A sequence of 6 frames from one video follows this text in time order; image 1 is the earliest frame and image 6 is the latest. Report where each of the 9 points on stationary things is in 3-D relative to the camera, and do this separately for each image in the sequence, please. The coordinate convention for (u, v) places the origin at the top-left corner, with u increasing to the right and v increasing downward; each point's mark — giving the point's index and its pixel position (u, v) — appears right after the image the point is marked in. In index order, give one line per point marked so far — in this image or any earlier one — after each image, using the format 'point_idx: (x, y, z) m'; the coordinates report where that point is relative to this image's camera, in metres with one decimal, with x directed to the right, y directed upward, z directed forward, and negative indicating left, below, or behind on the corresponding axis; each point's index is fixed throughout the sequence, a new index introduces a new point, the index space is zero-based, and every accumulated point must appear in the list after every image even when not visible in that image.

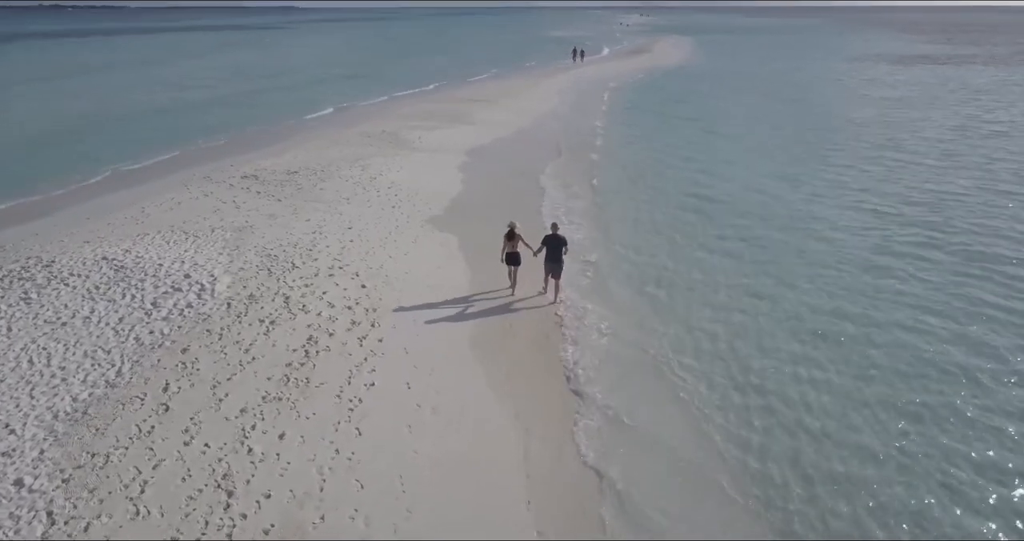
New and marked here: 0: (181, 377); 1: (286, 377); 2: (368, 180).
0: (-5.1, -1.6, +9.1) m
1: (-3.5, -1.7, +9.3) m
2: (-4.4, +2.8, +18.2) m
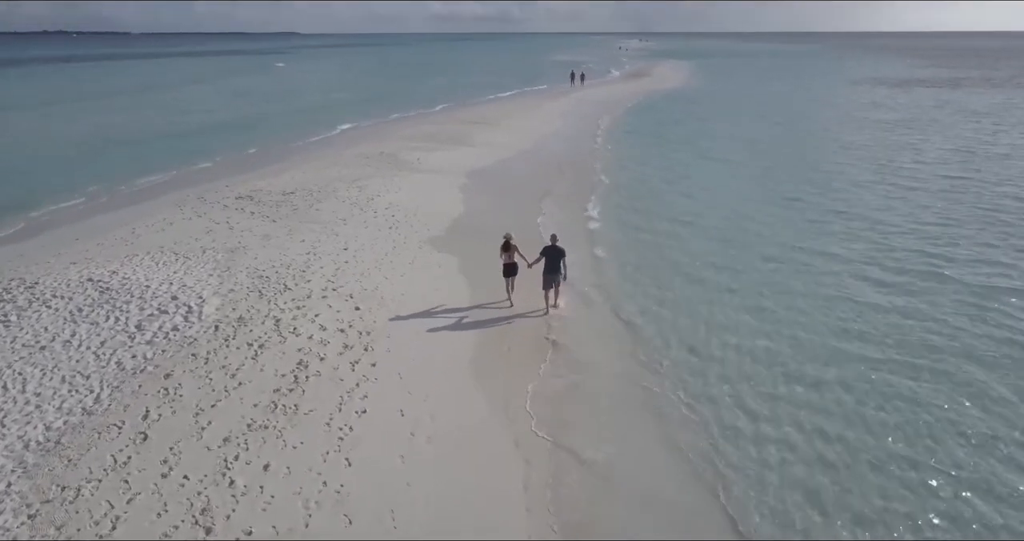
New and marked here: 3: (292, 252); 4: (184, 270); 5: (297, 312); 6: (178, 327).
0: (-5.1, -1.9, +8.7) m
1: (-3.6, -2.0, +8.8) m
2: (-4.4, +2.1, +17.9) m
3: (-5.1, +0.4, +13.7) m
4: (-6.8, 0.0, +12.3) m
5: (-4.0, -0.8, +11.1) m
6: (-5.8, -1.0, +10.2) m
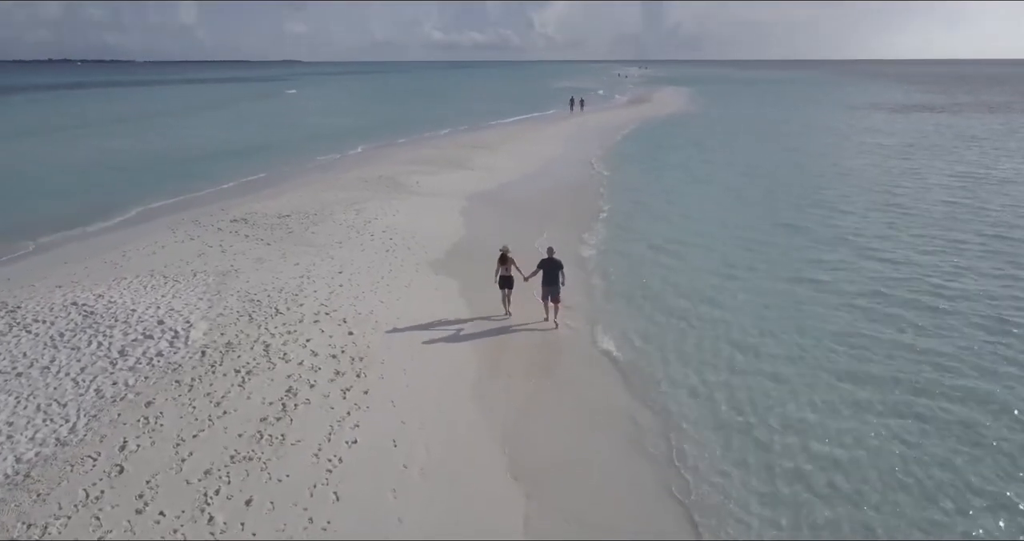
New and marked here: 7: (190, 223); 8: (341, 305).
0: (-5.2, -2.3, +8.2) m
1: (-3.6, -2.3, +8.4) m
2: (-4.5, +1.4, +17.6) m
3: (-5.1, -0.1, +13.4) m
4: (-6.8, -0.5, +11.9) m
5: (-4.0, -1.2, +10.7) m
6: (-5.8, -1.4, +9.8) m
7: (-9.4, +1.4, +17.3) m
8: (-3.5, -0.7, +12.2) m
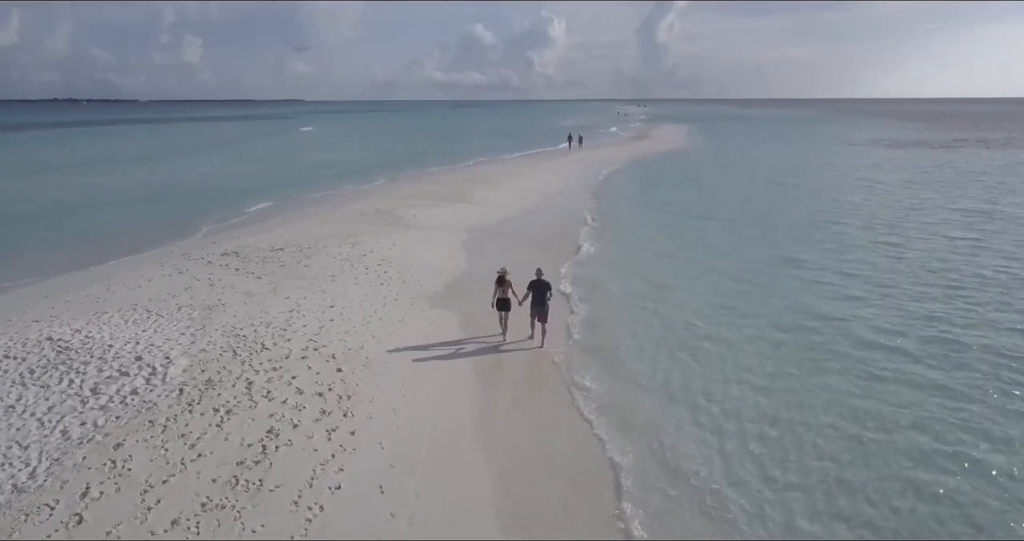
0: (-5.2, -2.7, +7.6) m
1: (-3.6, -2.7, +7.7) m
2: (-4.5, +0.4, +17.2) m
3: (-5.2, -0.9, +12.9) m
4: (-6.9, -1.1, +11.4) m
5: (-4.1, -1.8, +10.1) m
6: (-5.9, -1.9, +9.3) m
7: (-9.5, +0.4, +16.9) m
8: (-3.6, -1.4, +11.6) m
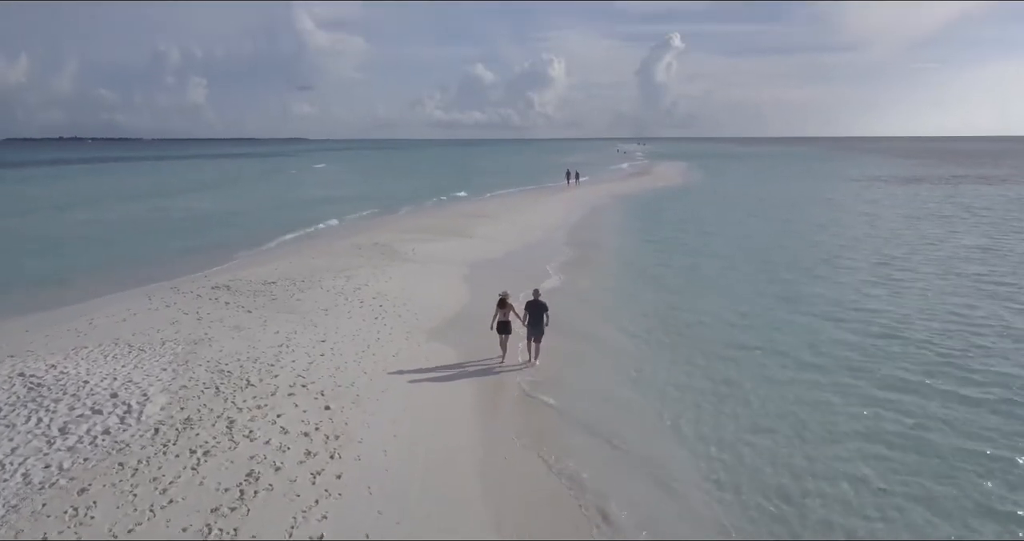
0: (-5.2, -3.0, +7.0) m
1: (-3.7, -3.1, +7.1) m
2: (-4.5, -0.5, +16.7) m
3: (-5.2, -1.5, +12.3) m
4: (-6.9, -1.7, +10.8) m
5: (-4.1, -2.3, +9.5) m
6: (-5.9, -2.3, +8.7) m
7: (-9.5, -0.5, +16.4) m
8: (-3.6, -2.0, +11.0) m
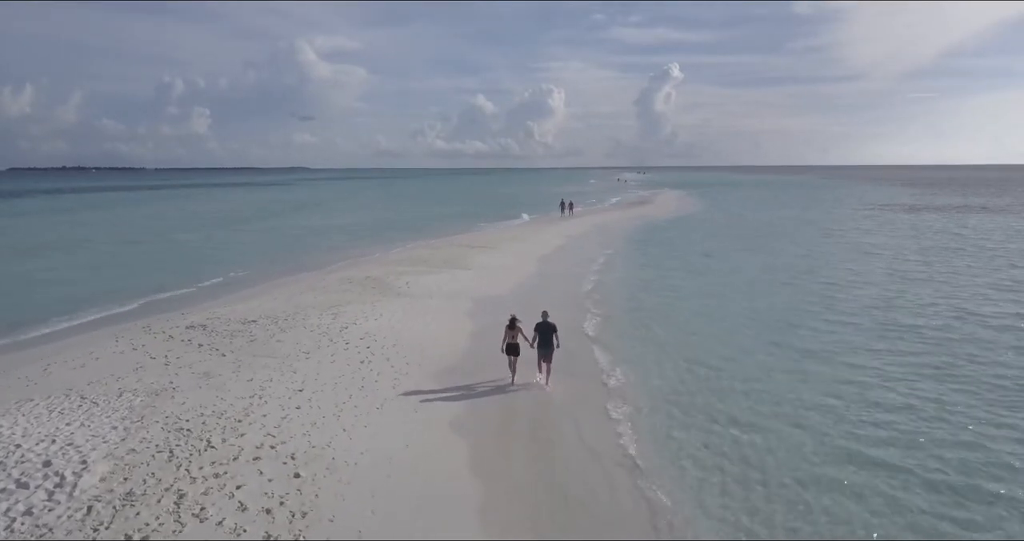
0: (-5.3, -3.6, +5.6) m
1: (-3.7, -3.6, +5.7) m
2: (-4.5, -1.5, +15.5) m
3: (-5.2, -2.3, +11.0) m
4: (-6.9, -2.4, +9.5) m
5: (-4.1, -2.9, +8.2) m
6: (-5.9, -2.9, +7.3) m
7: (-9.5, -1.5, +15.2) m
8: (-3.6, -2.7, +9.7) m
